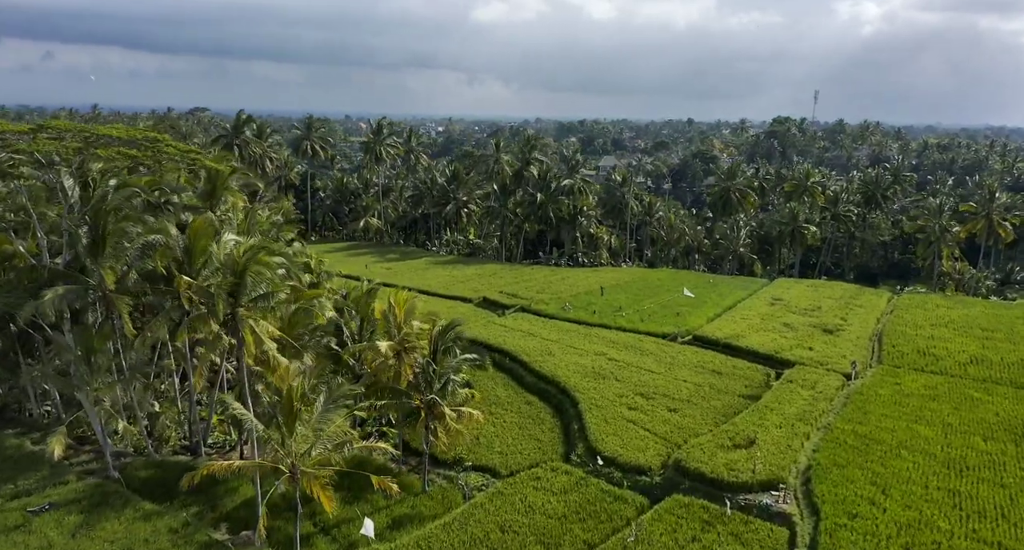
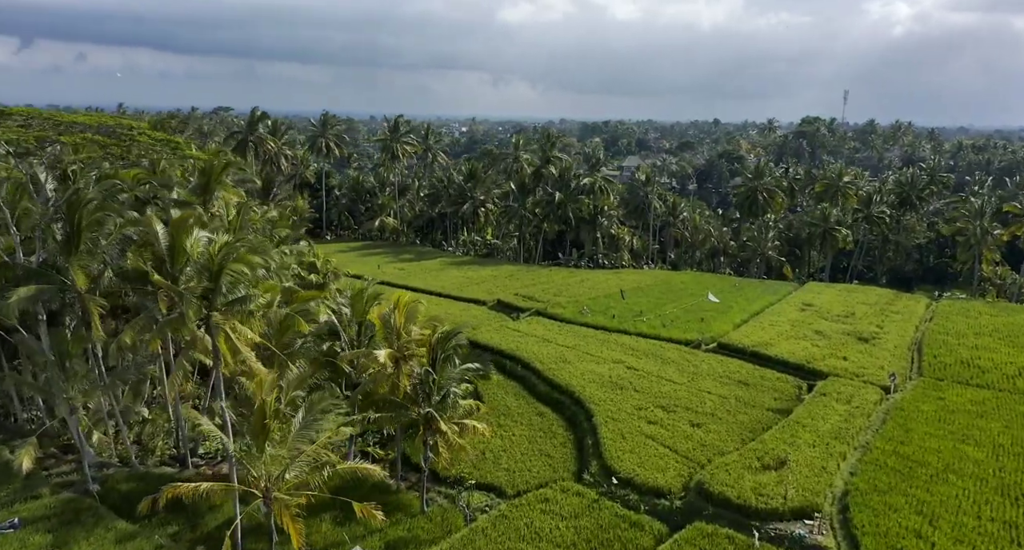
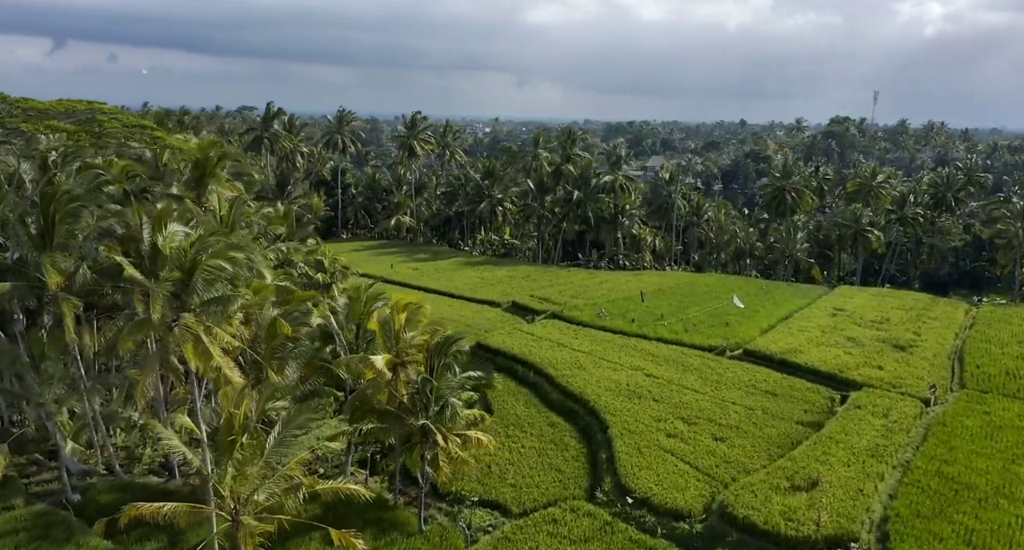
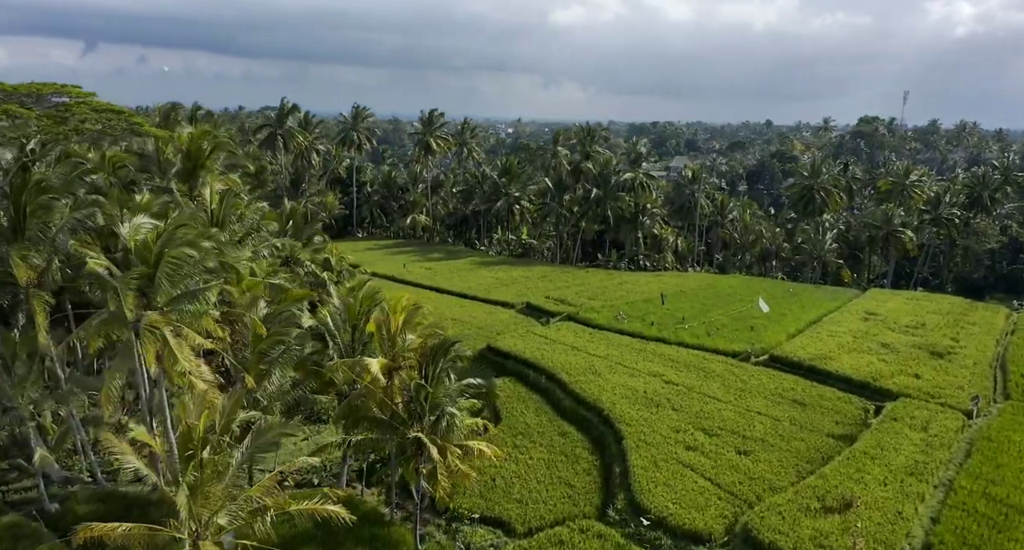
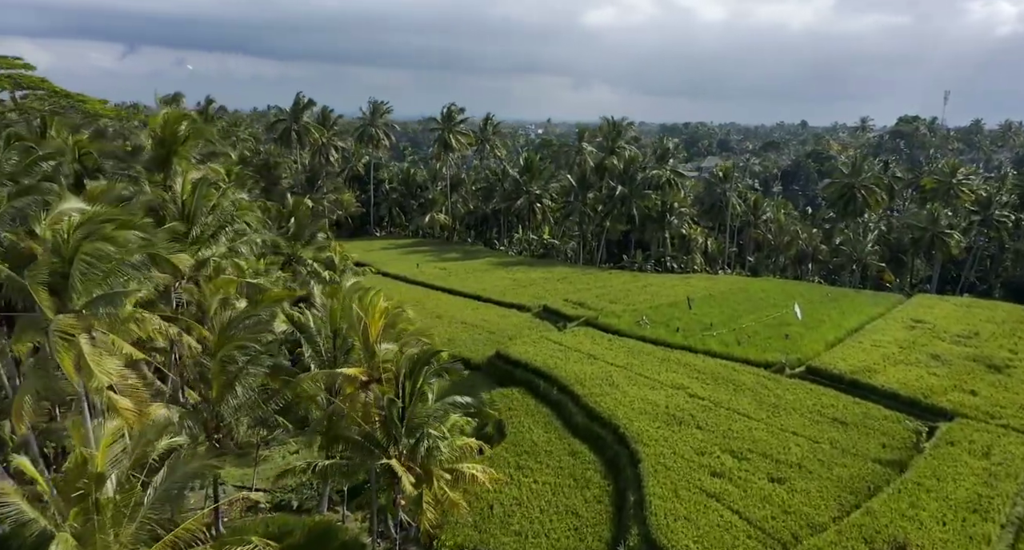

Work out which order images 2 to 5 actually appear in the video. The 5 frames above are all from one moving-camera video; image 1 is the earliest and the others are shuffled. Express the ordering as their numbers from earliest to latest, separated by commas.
2, 3, 4, 5
